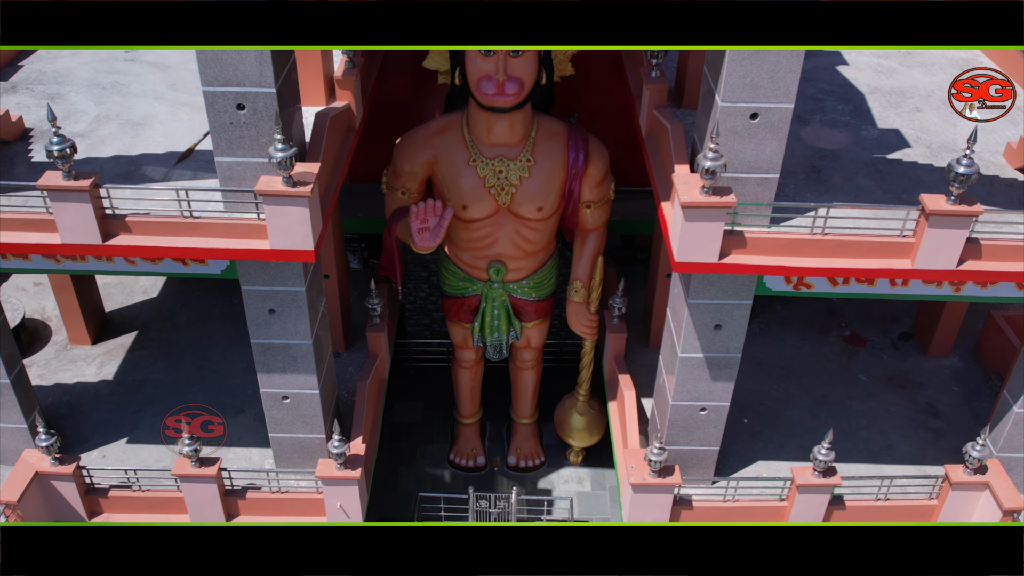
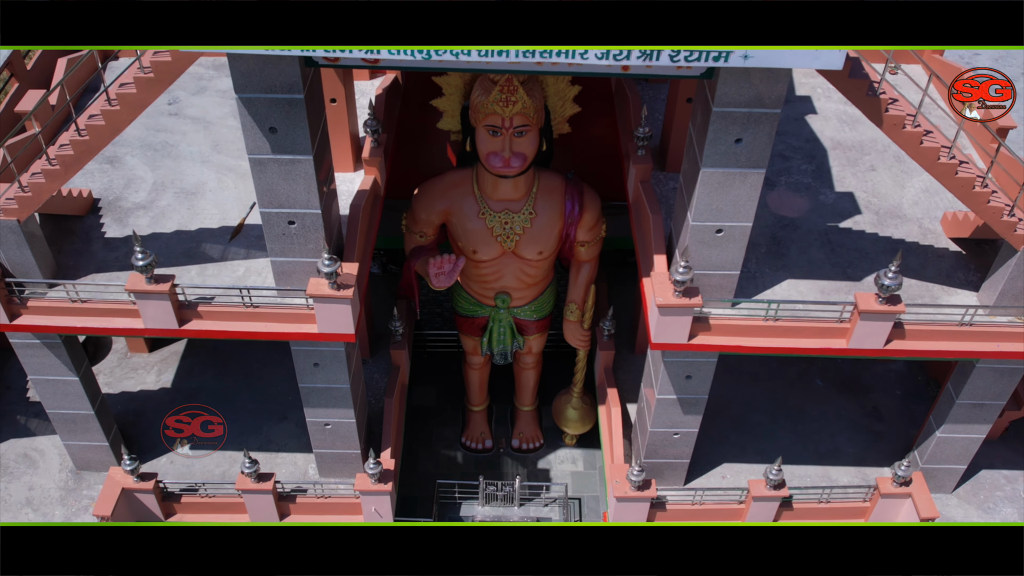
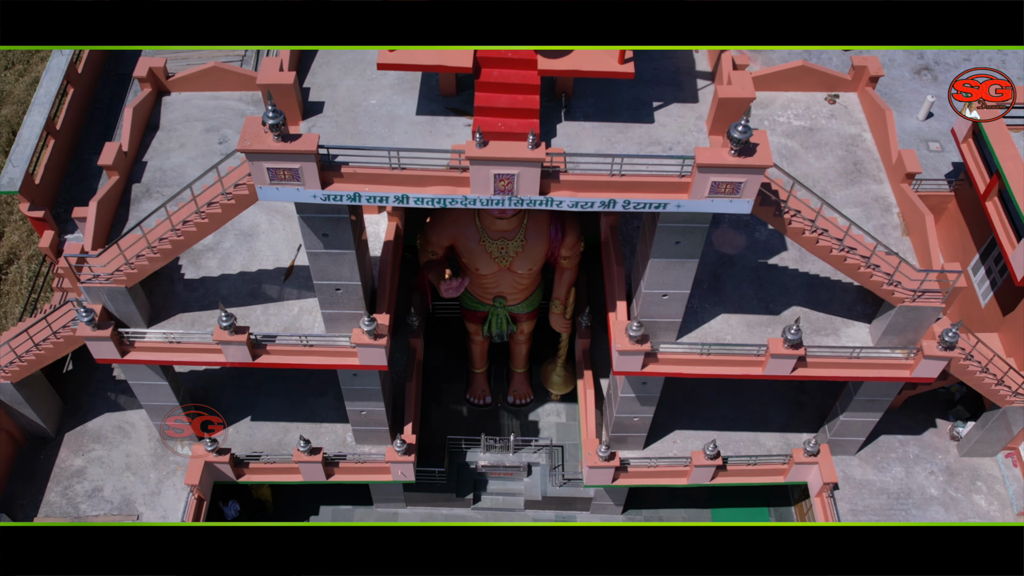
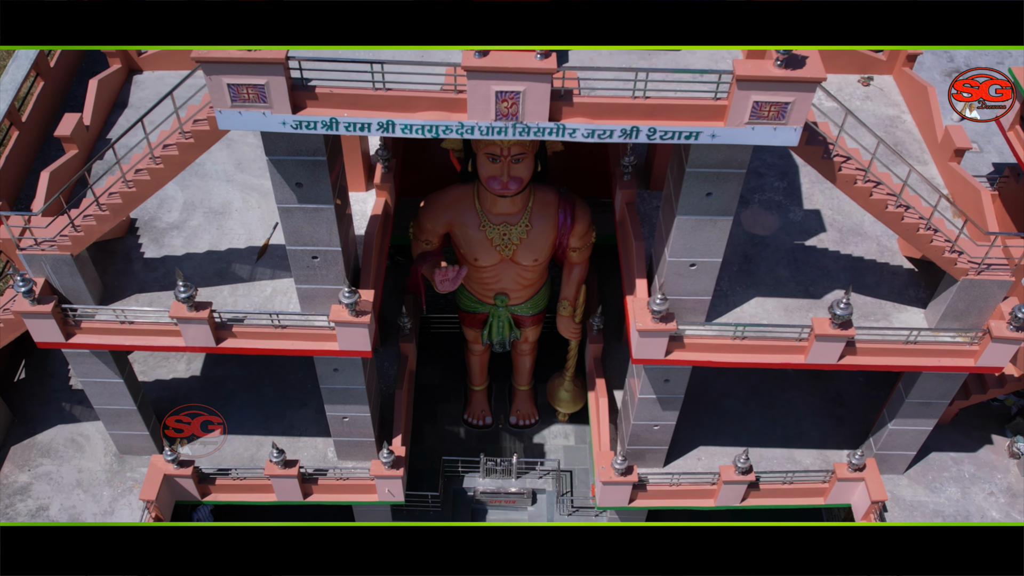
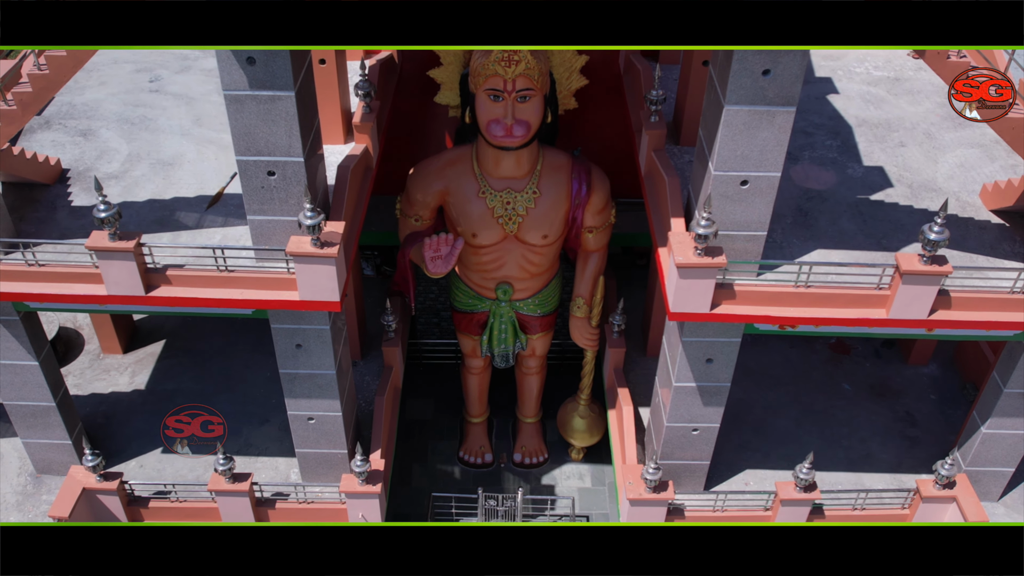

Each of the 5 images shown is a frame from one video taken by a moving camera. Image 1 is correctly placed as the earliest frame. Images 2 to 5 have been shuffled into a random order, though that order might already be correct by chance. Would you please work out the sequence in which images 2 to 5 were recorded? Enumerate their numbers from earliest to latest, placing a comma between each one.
5, 2, 4, 3
